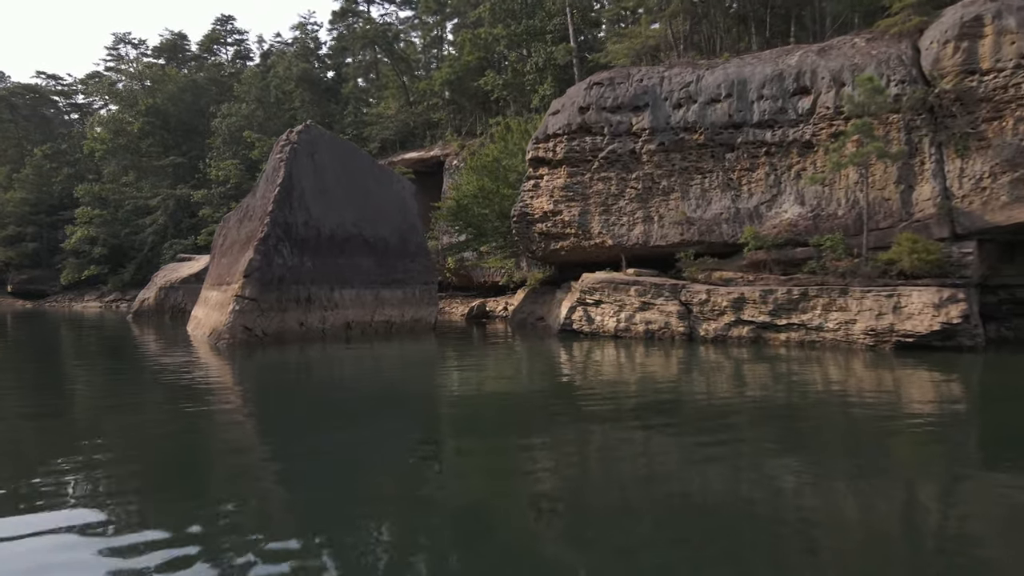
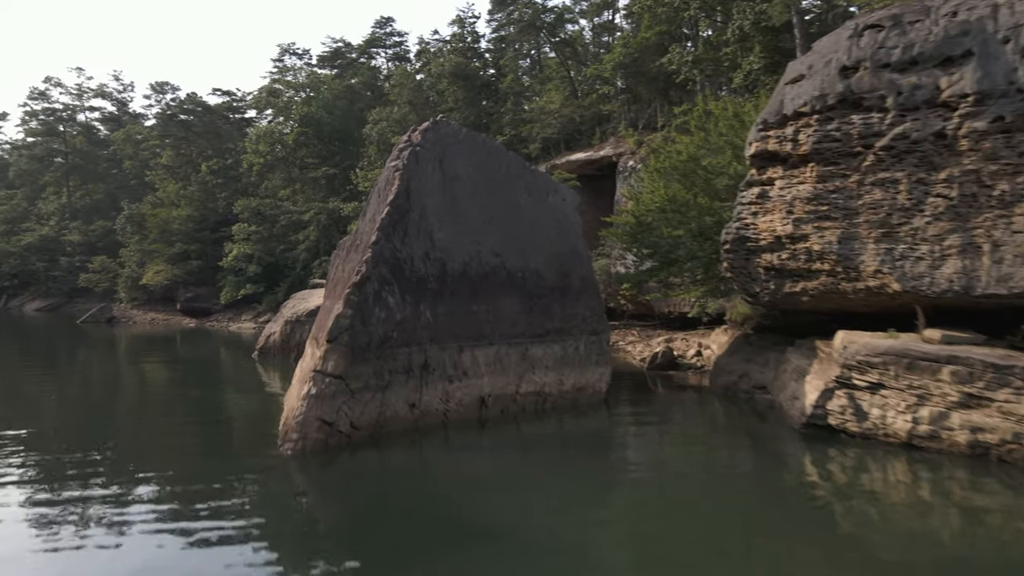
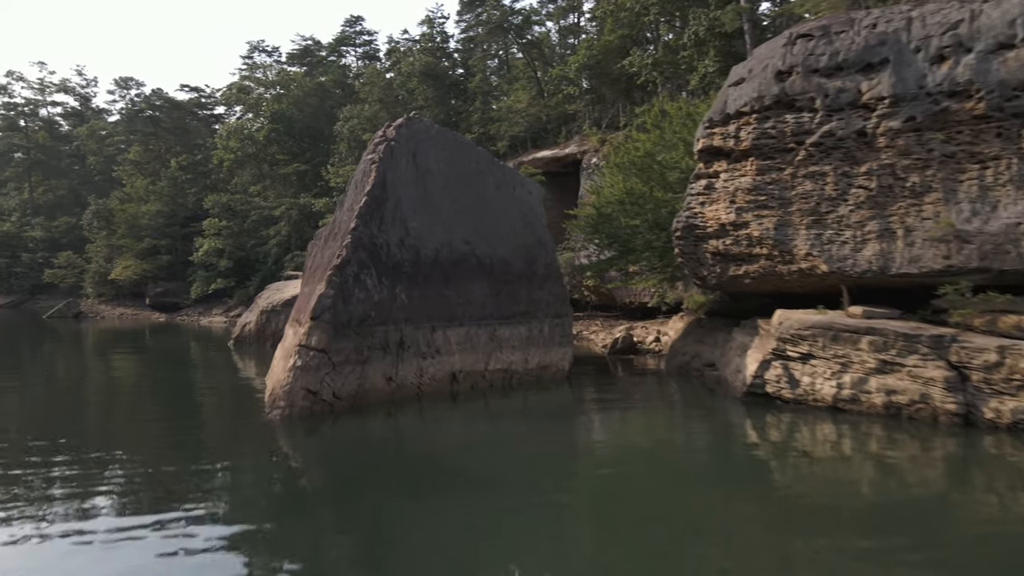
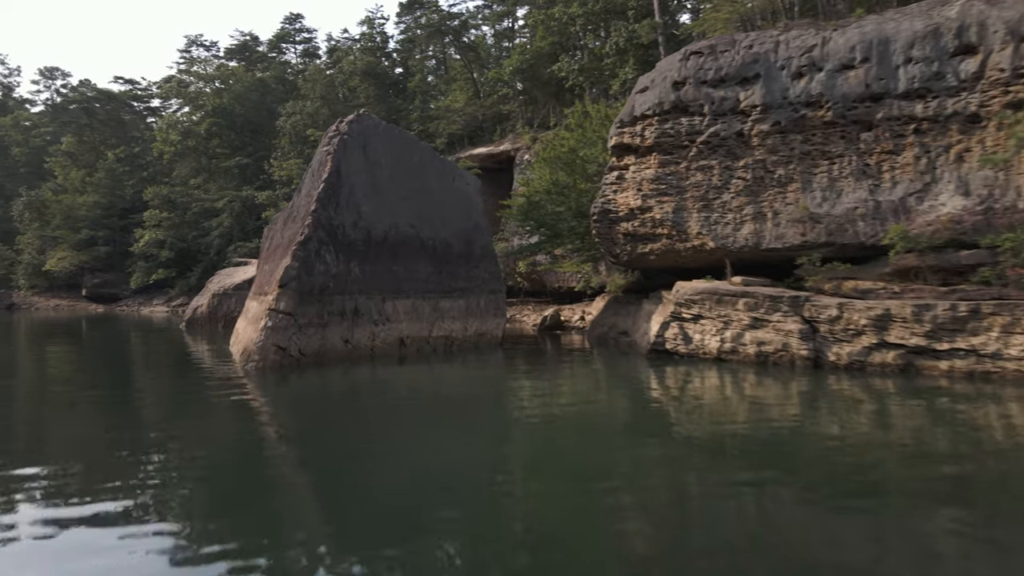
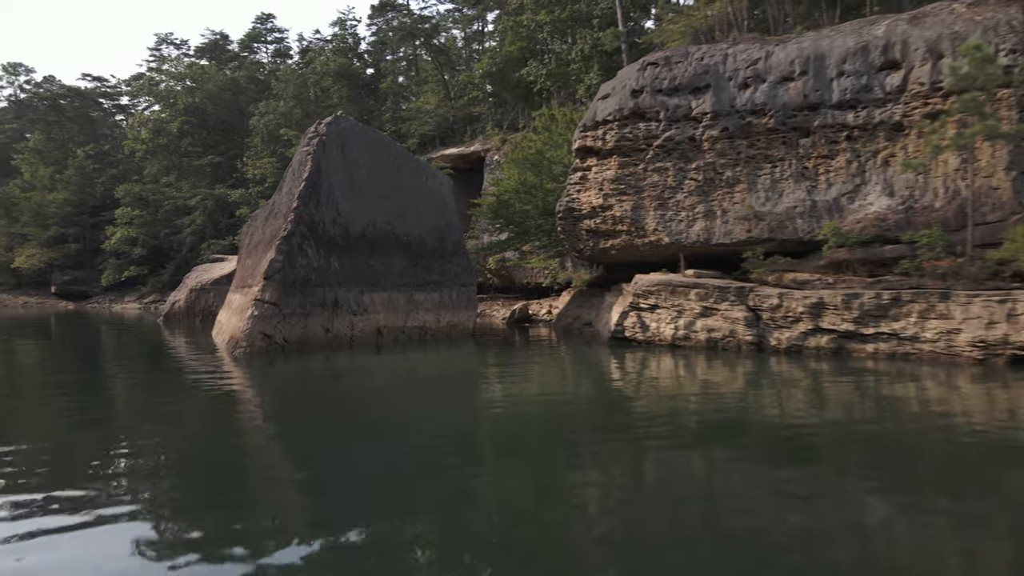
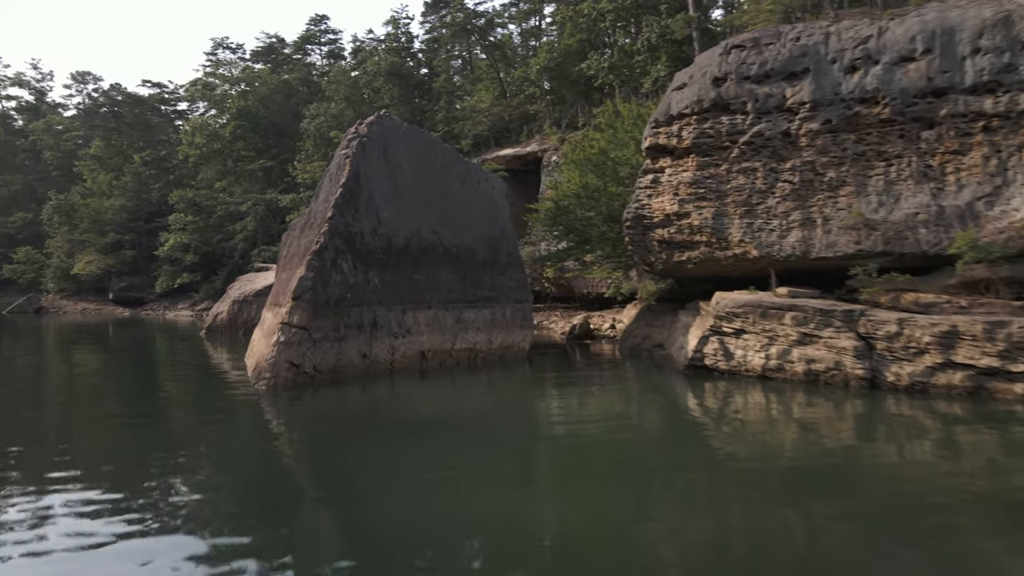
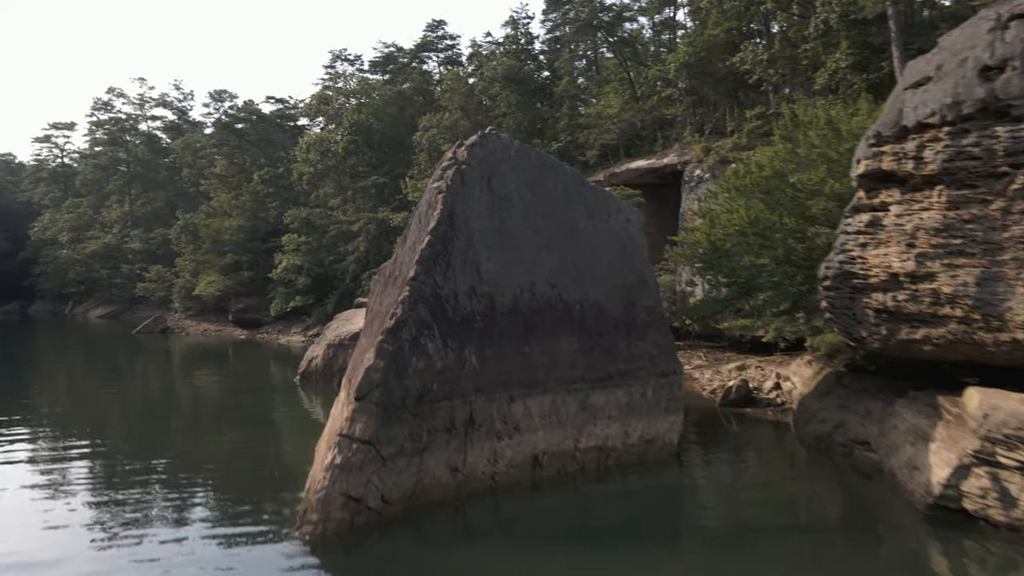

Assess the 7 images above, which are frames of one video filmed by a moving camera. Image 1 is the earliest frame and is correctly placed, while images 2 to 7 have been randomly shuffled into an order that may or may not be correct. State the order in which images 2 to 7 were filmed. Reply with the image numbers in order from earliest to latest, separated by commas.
5, 4, 6, 3, 2, 7
